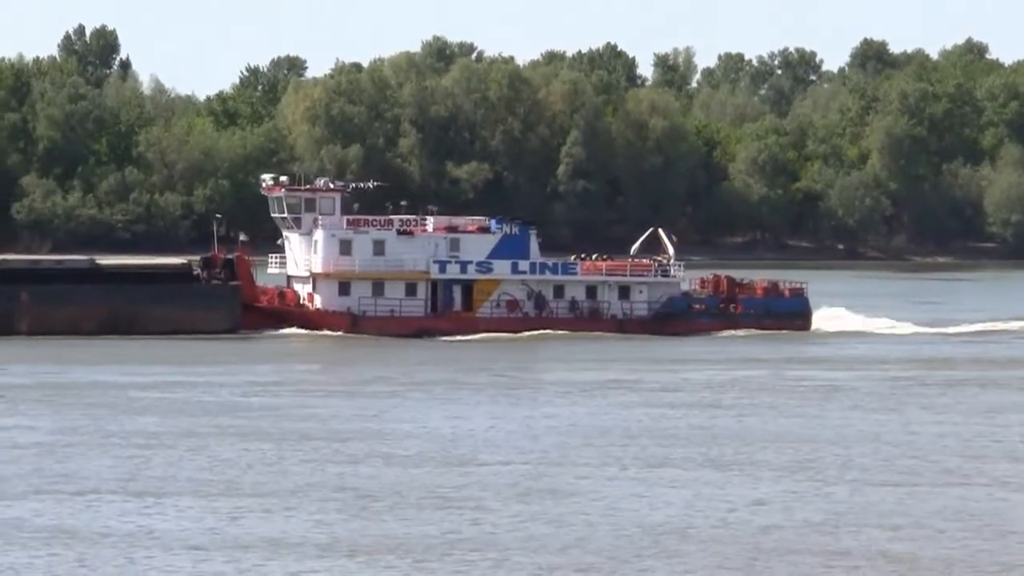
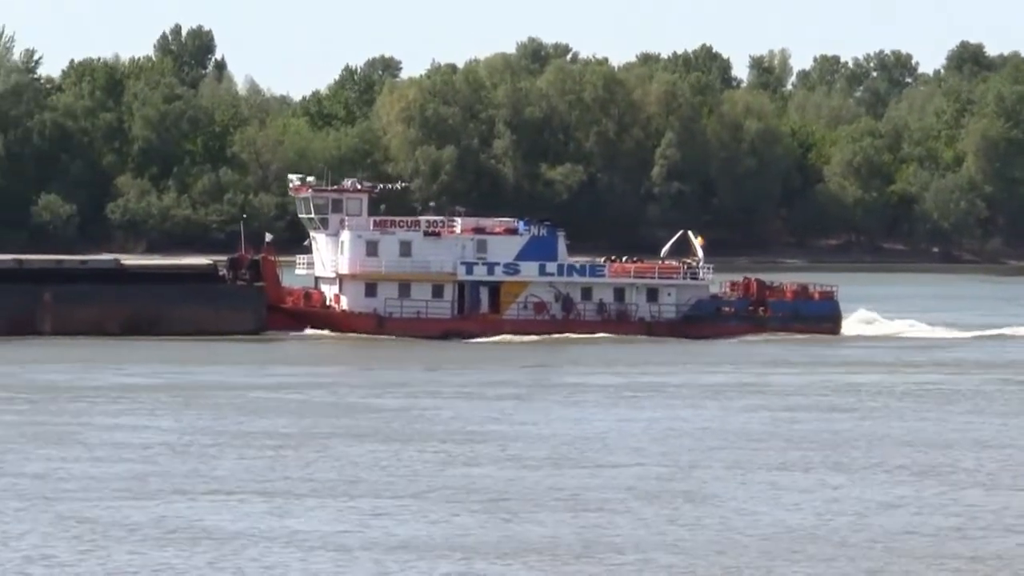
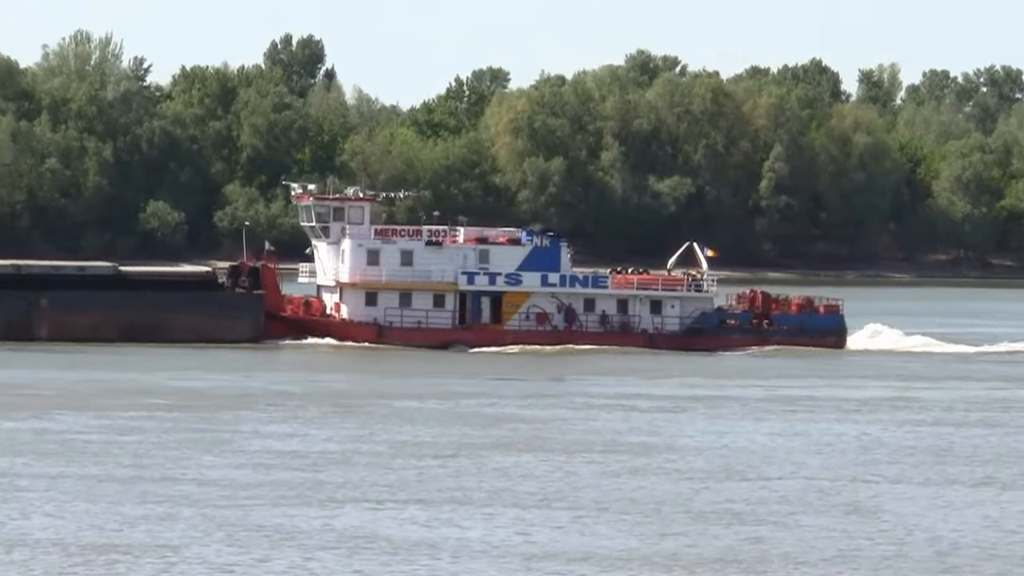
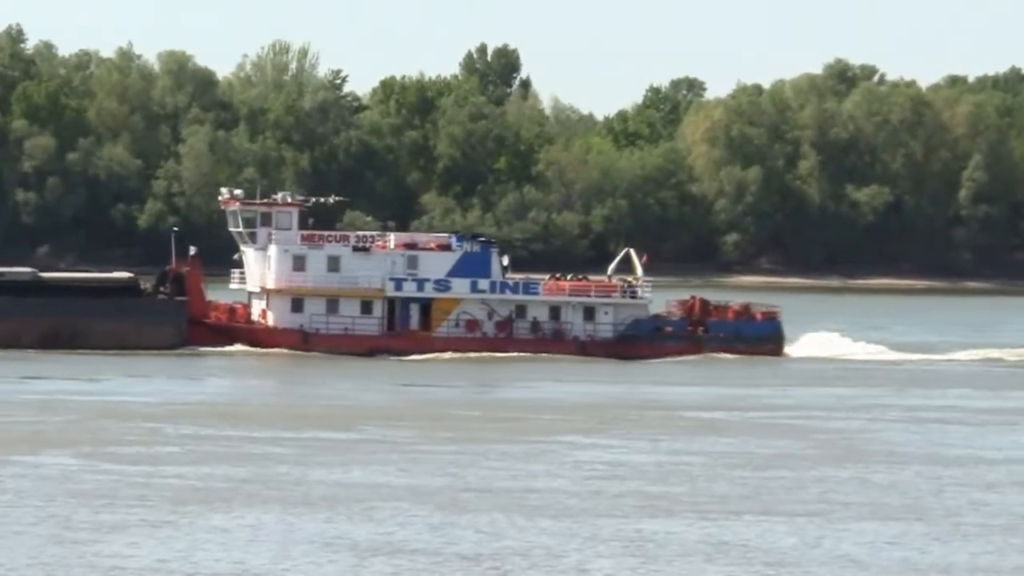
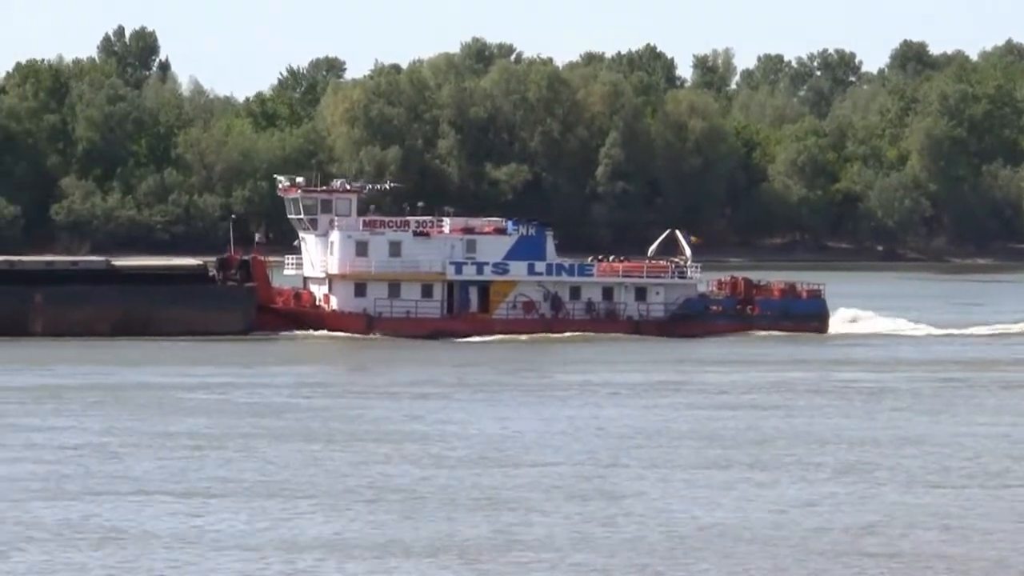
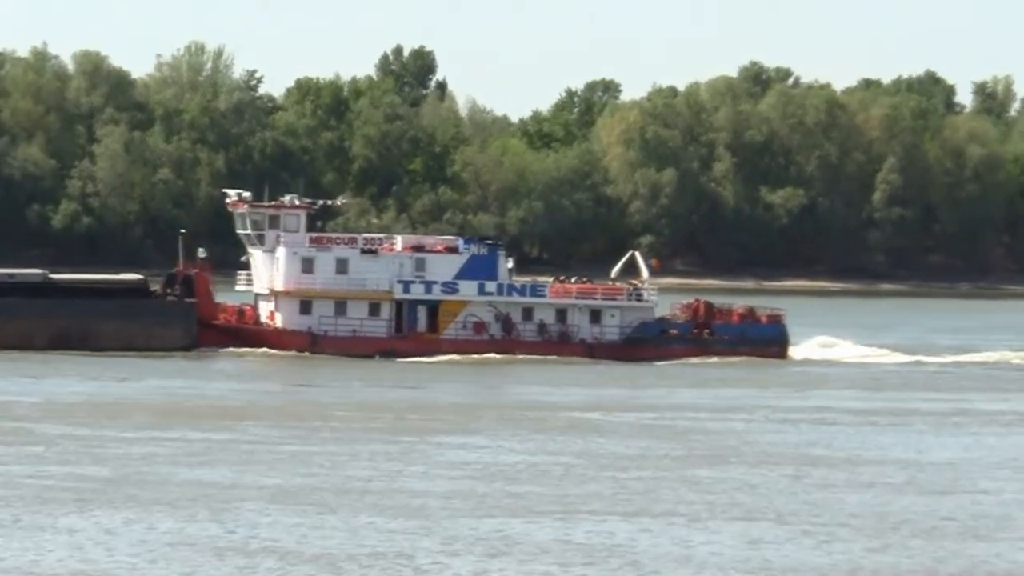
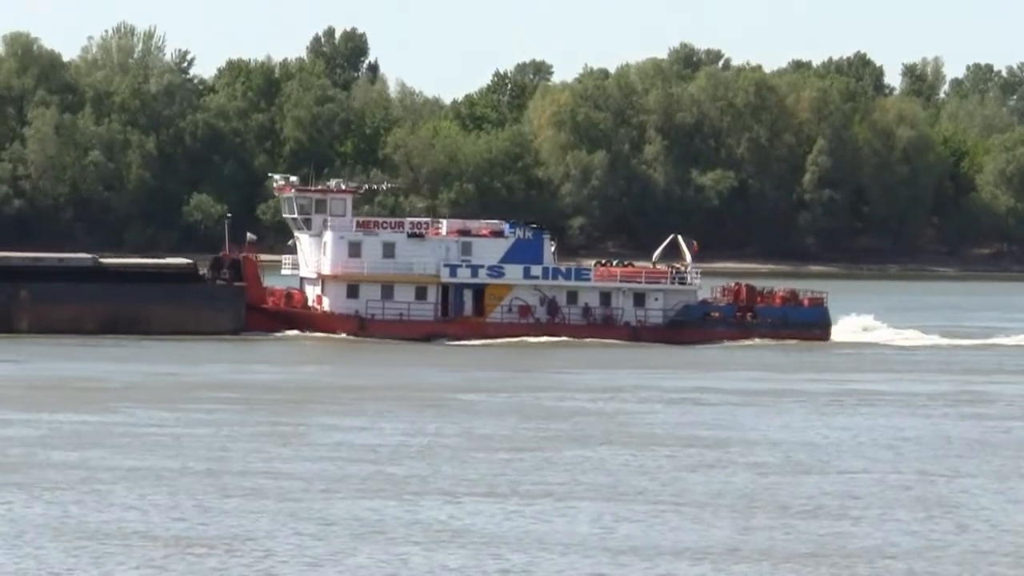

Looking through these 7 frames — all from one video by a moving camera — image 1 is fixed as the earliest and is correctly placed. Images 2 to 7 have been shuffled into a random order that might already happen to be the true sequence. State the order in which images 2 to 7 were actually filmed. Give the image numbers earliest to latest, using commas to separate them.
5, 2, 3, 7, 6, 4
